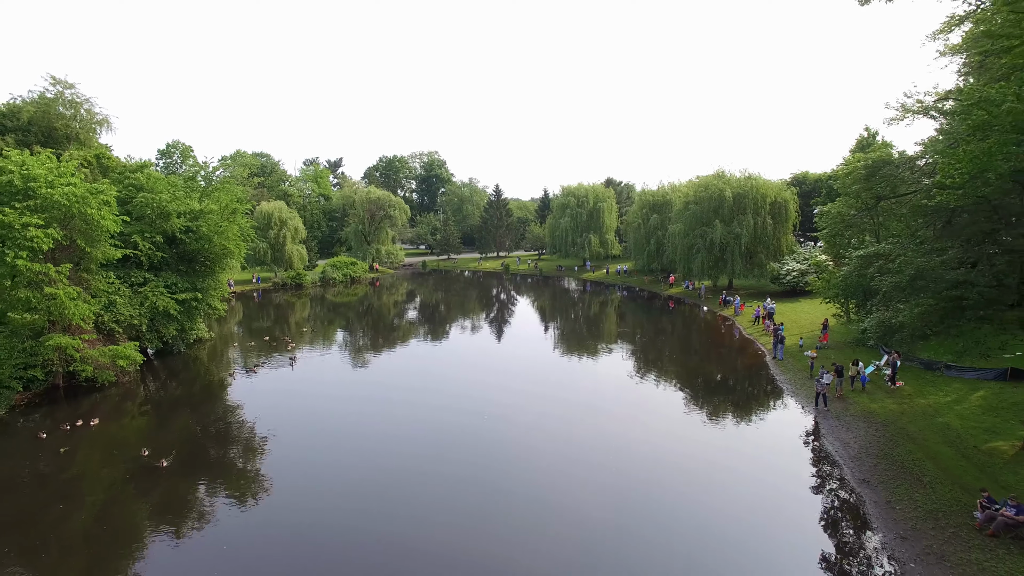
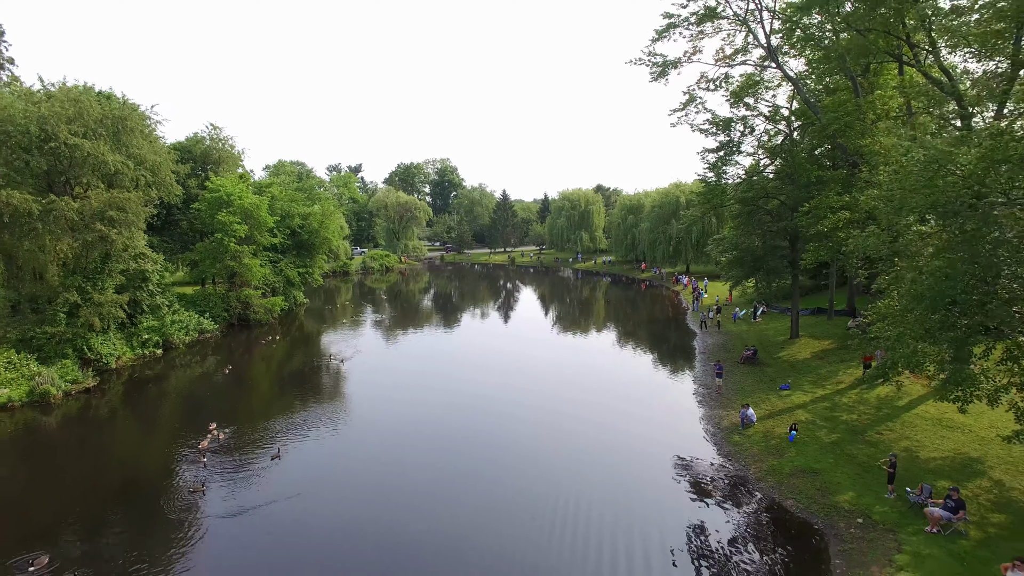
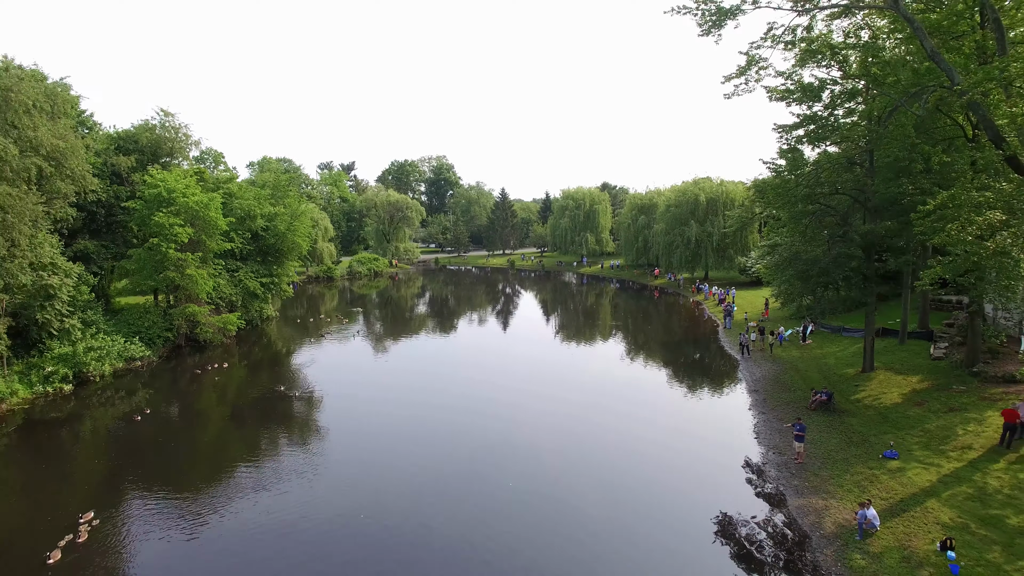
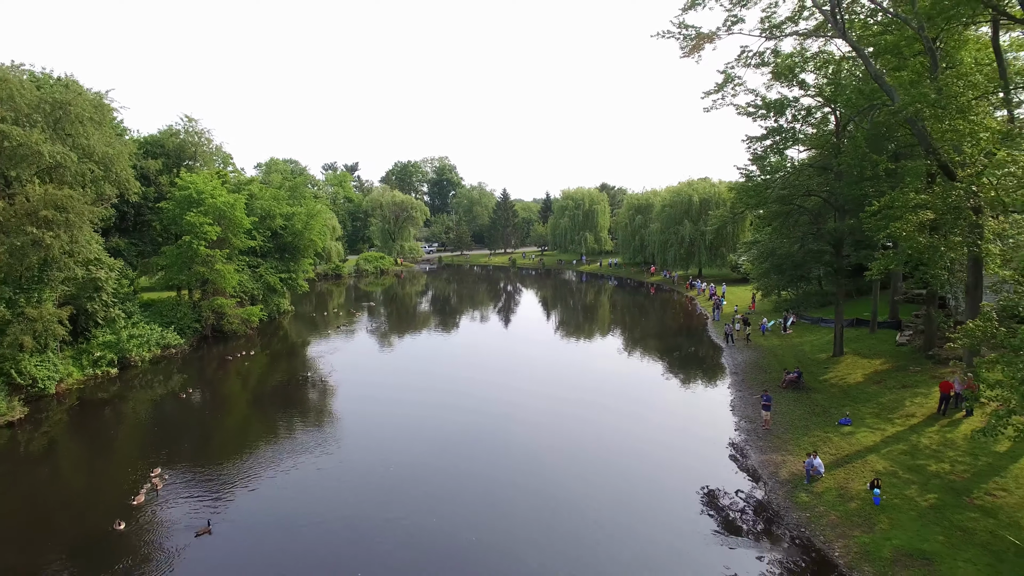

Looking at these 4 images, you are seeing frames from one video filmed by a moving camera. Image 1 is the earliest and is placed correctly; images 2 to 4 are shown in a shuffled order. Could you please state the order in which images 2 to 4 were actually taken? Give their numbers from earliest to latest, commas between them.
3, 4, 2
